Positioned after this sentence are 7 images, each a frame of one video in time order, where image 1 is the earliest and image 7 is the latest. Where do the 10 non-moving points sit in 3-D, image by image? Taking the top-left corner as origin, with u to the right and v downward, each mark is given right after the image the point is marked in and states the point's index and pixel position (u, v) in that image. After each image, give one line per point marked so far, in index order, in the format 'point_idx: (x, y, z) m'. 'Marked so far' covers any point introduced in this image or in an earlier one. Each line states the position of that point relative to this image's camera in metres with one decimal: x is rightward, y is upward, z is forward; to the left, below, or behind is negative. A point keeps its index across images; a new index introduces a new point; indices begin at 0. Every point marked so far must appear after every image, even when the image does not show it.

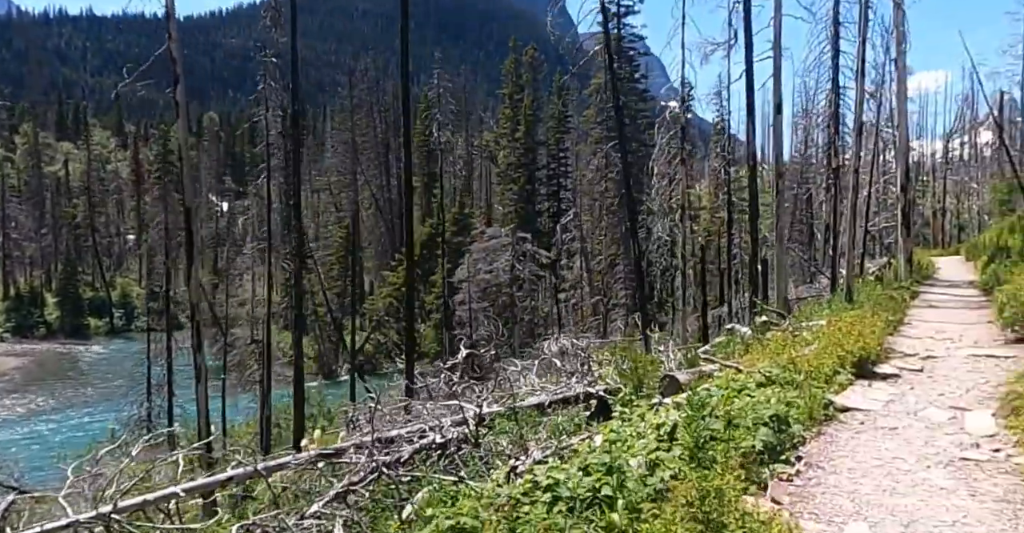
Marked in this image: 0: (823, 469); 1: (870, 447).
0: (+1.9, -1.2, +5.2) m
1: (+2.4, -1.2, +5.7) m
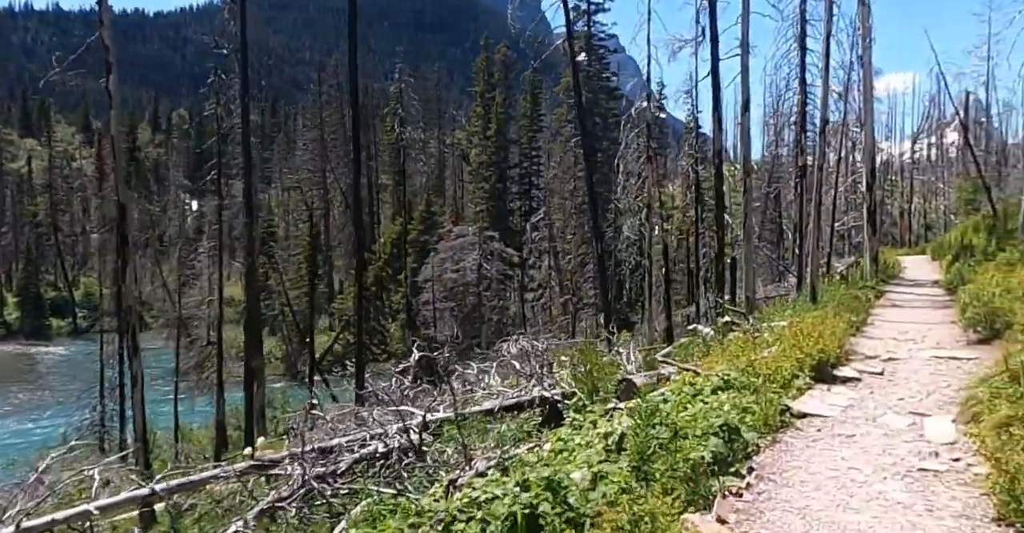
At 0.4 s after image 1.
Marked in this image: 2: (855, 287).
0: (+1.5, -1.2, +4.9) m
1: (+2.0, -1.2, +5.4) m
2: (+6.1, -0.4, +15.1) m
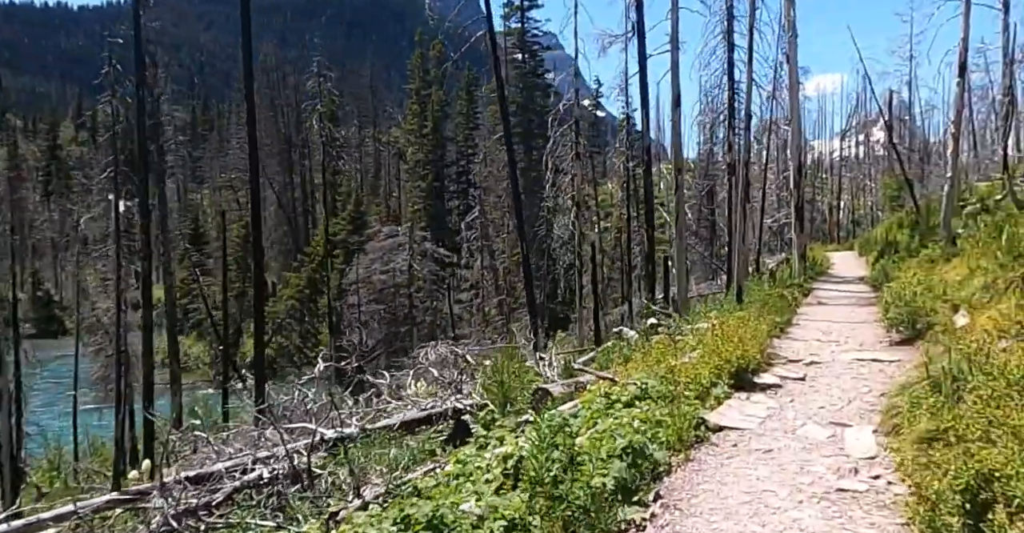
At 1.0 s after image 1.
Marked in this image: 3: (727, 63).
0: (+0.9, -1.3, +4.5) m
1: (+1.4, -1.2, +5.0) m
2: (+4.8, -0.3, +14.9) m
3: (+5.0, +4.8, +19.9) m
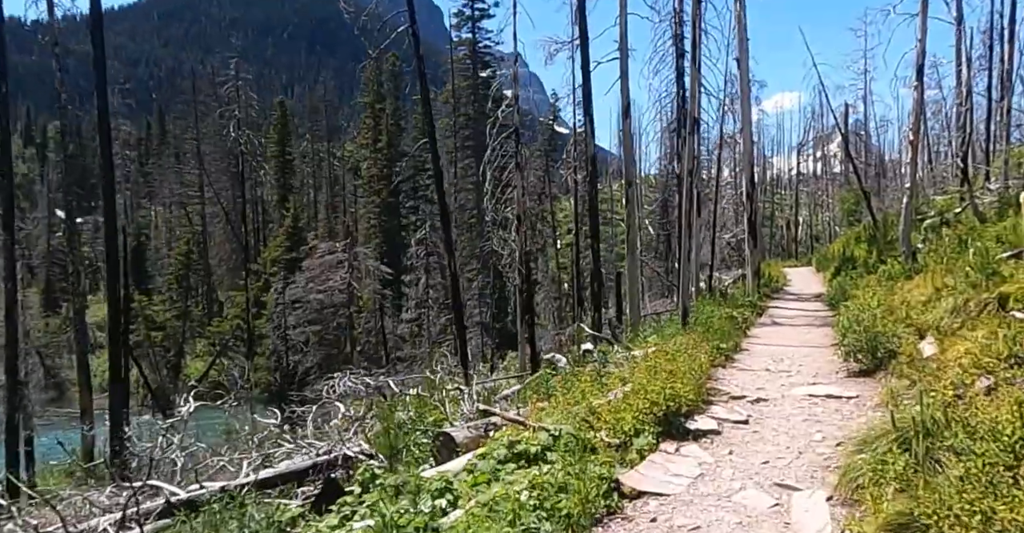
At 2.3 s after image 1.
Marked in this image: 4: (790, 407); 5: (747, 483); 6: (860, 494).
0: (+0.2, -1.4, +3.2) m
1: (+0.6, -1.4, +3.8) m
2: (+3.6, -0.6, +13.8) m
3: (+3.7, +4.4, +18.9) m
4: (+2.2, -1.1, +6.7) m
5: (+1.4, -1.2, +4.9) m
6: (+1.7, -1.1, +4.3) m
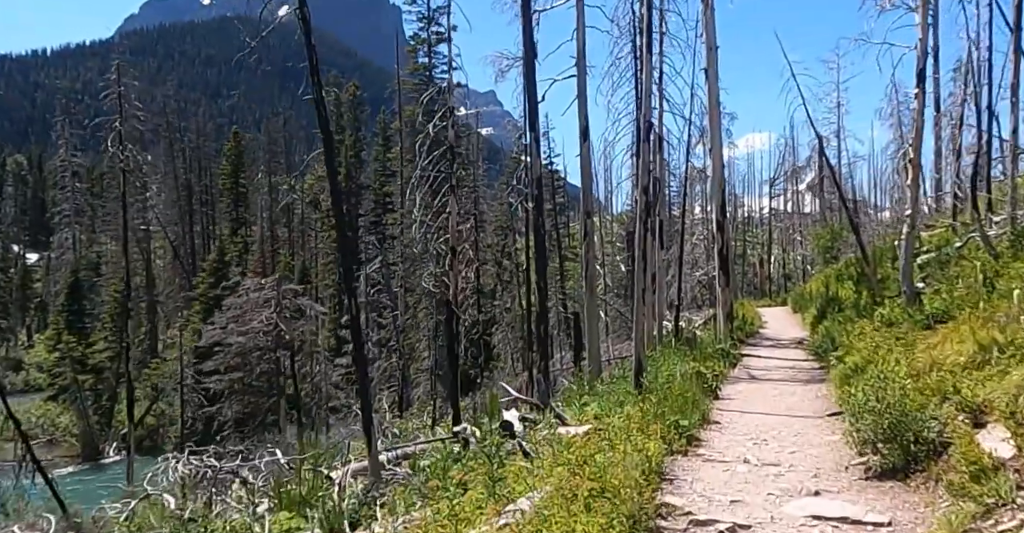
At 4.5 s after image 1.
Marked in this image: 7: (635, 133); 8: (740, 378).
0: (-0.5, -1.5, +0.6) m
1: (-0.1, -1.5, +1.2) m
2: (+2.5, -1.2, +11.4) m
3: (+2.4, +3.6, +16.7) m
4: (+1.3, -1.3, +4.2) m
5: (+0.6, -1.4, +2.3) m
6: (+1.0, -1.3, +1.8) m
7: (+2.4, +2.7, +16.9) m
8: (+3.0, -1.5, +11.2) m
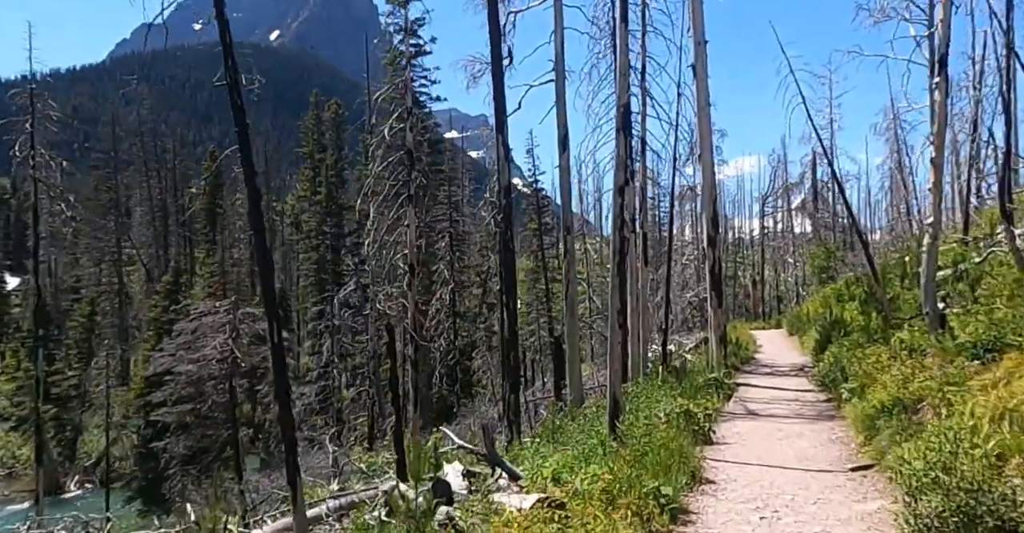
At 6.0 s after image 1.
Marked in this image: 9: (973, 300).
0: (-0.9, -1.4, -1.0) m
1: (-0.5, -1.4, -0.5) m
2: (+2.1, -1.4, +9.7) m
3: (+1.9, +3.2, +15.1) m
4: (+0.9, -1.4, +2.5) m
5: (+0.2, -1.4, +0.7) m
6: (+0.6, -1.2, +0.1) m
7: (+1.8, +2.3, +15.4) m
8: (+2.6, -1.7, +9.5) m
9: (+5.4, -0.3, +10.0) m
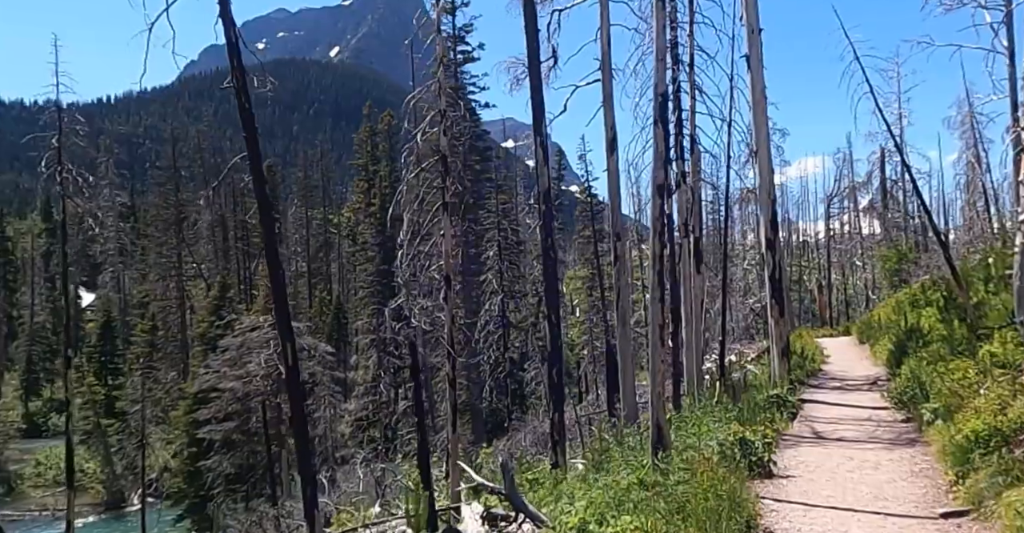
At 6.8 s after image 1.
0: (-1.3, -1.4, -1.8) m
1: (-0.8, -1.4, -1.2) m
2: (+2.4, -1.5, +8.7) m
3: (+2.6, +3.1, +14.2) m
4: (+0.8, -1.4, +1.6) m
5: (-0.1, -1.4, -0.2) m
6: (+0.3, -1.2, -0.7) m
7: (+2.5, +2.2, +14.4) m
8: (+2.9, -1.7, +8.5) m
9: (+5.8, -0.4, +8.8) m
